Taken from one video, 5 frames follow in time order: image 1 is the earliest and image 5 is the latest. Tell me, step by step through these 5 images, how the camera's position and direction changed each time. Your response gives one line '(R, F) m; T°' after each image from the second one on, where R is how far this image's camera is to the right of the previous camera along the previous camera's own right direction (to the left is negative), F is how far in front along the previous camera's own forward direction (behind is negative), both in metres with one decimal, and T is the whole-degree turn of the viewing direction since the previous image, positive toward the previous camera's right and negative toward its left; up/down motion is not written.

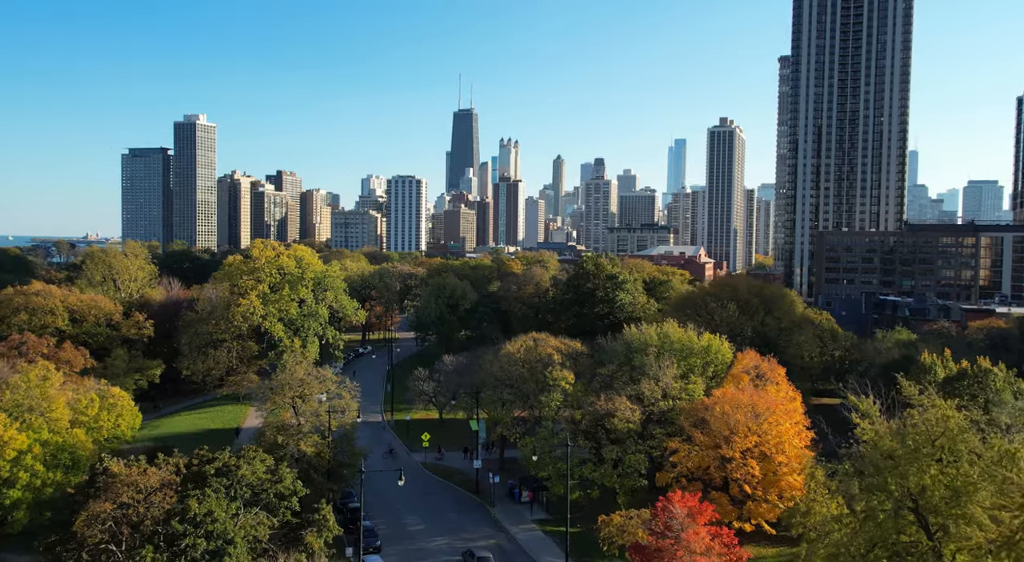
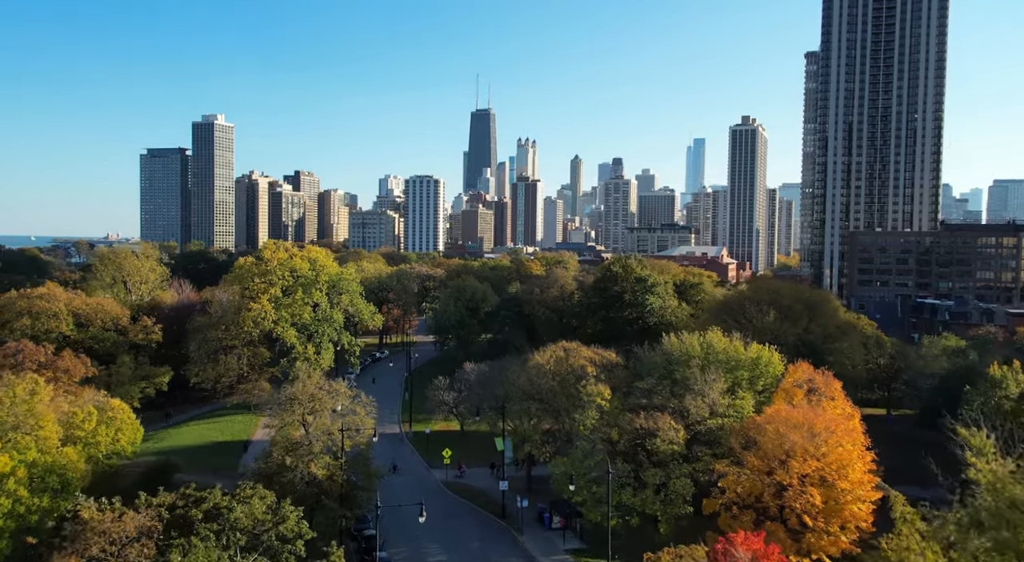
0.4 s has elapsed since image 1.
(-0.6, +2.9) m; -1°
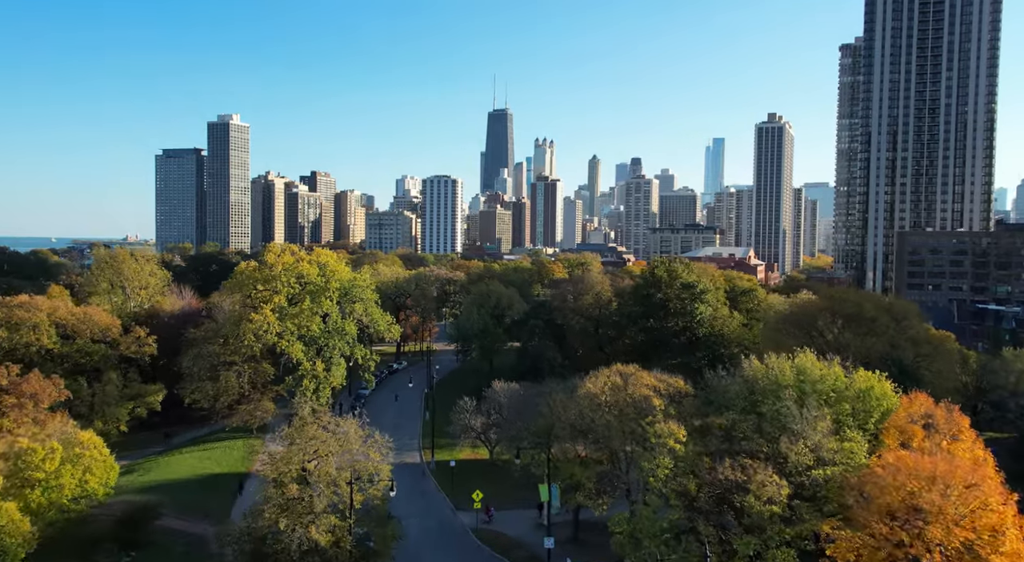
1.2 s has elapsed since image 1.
(-1.1, +5.8) m; -1°
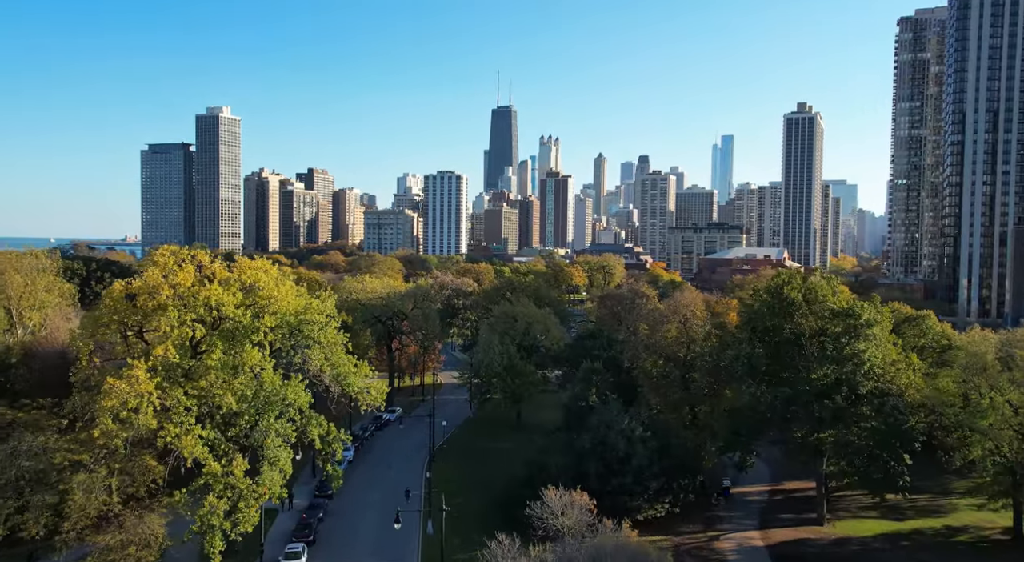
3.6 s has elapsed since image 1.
(-2.2, +18.7) m; 0°
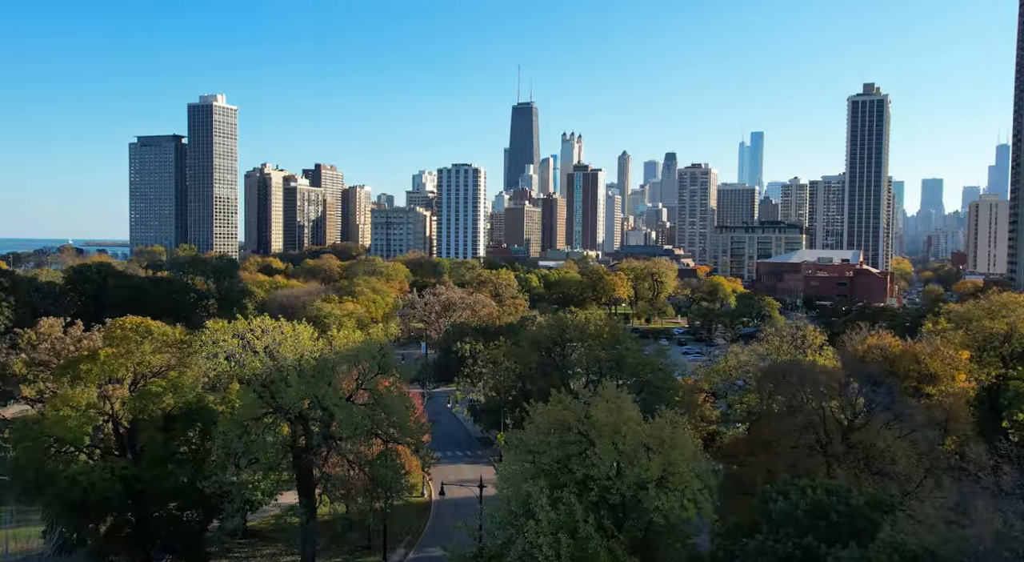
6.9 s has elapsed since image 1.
(-1.3, +28.3) m; -2°
